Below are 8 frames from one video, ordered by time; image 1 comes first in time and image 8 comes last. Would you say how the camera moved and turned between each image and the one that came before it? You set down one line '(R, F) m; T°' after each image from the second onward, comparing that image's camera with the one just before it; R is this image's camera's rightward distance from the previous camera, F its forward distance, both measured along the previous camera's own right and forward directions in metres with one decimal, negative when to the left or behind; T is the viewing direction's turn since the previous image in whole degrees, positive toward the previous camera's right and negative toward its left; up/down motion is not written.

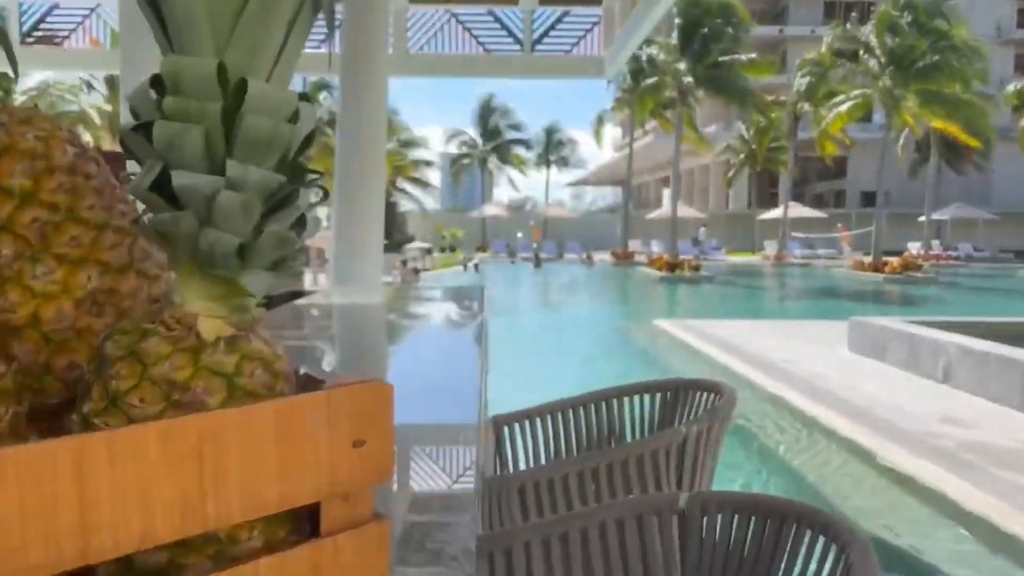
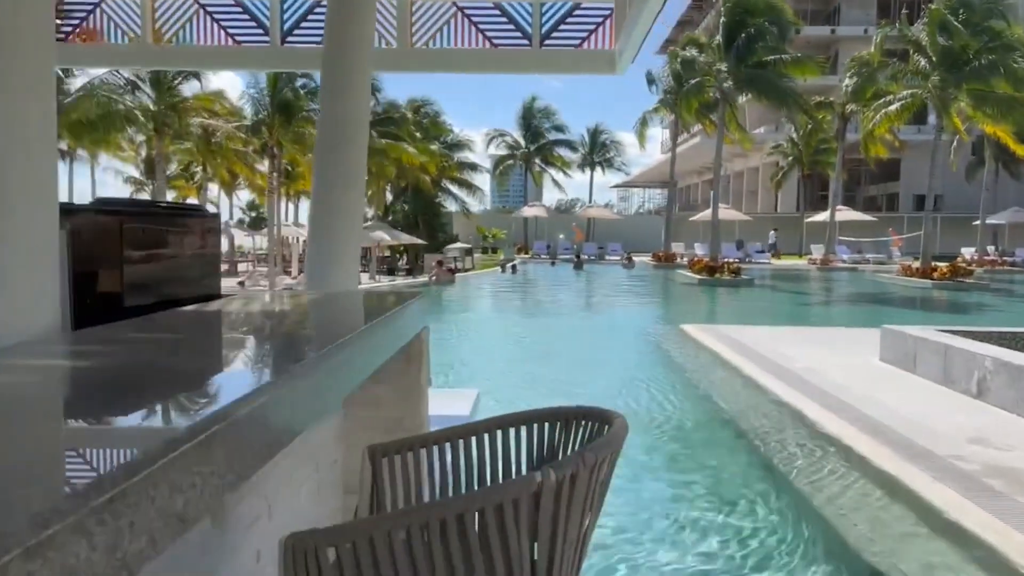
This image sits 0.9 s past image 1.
(+0.4, +0.3) m; -3°
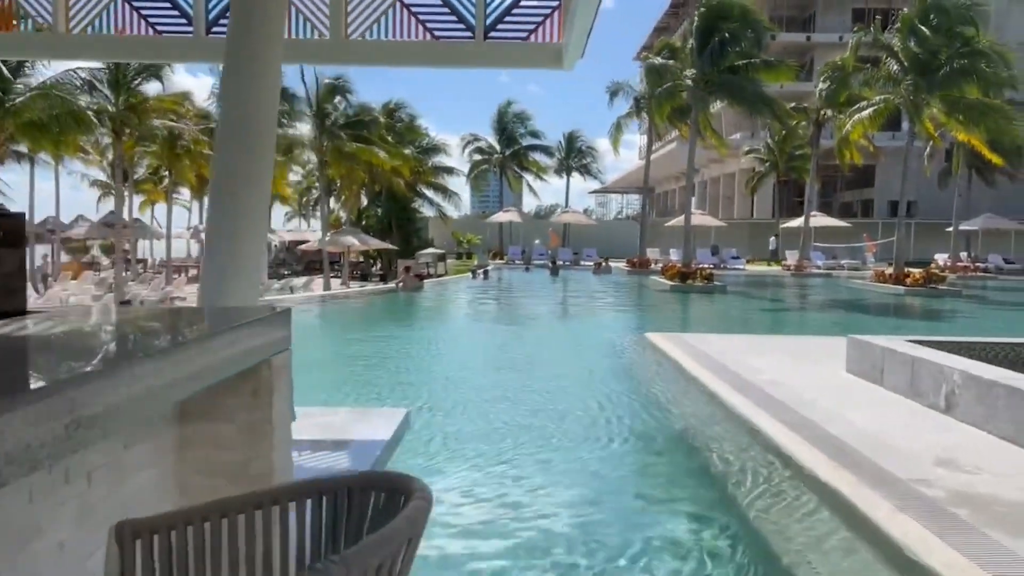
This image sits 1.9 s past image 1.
(+0.3, +0.5) m; +1°
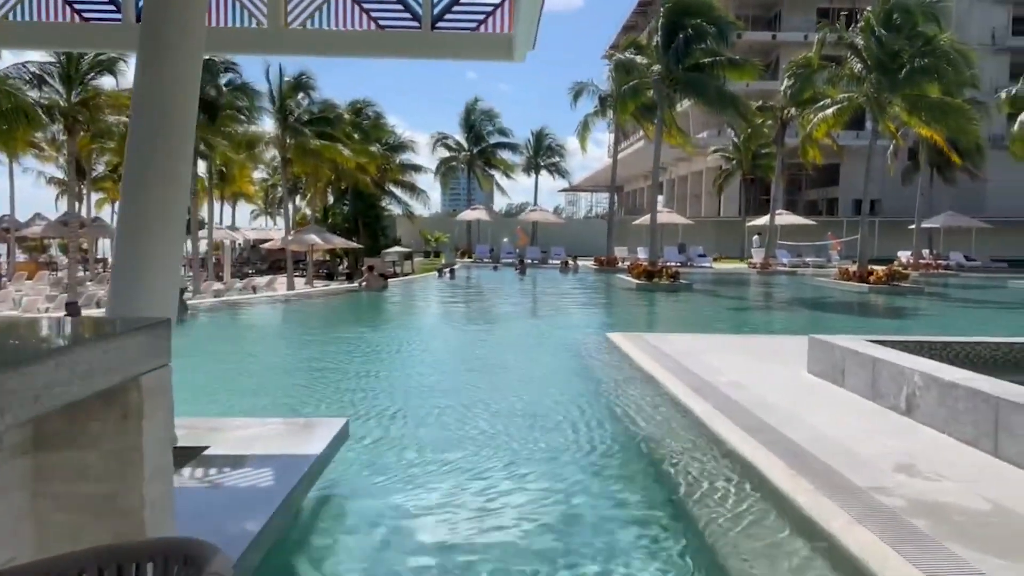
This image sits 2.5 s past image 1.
(+0.2, +0.3) m; +2°
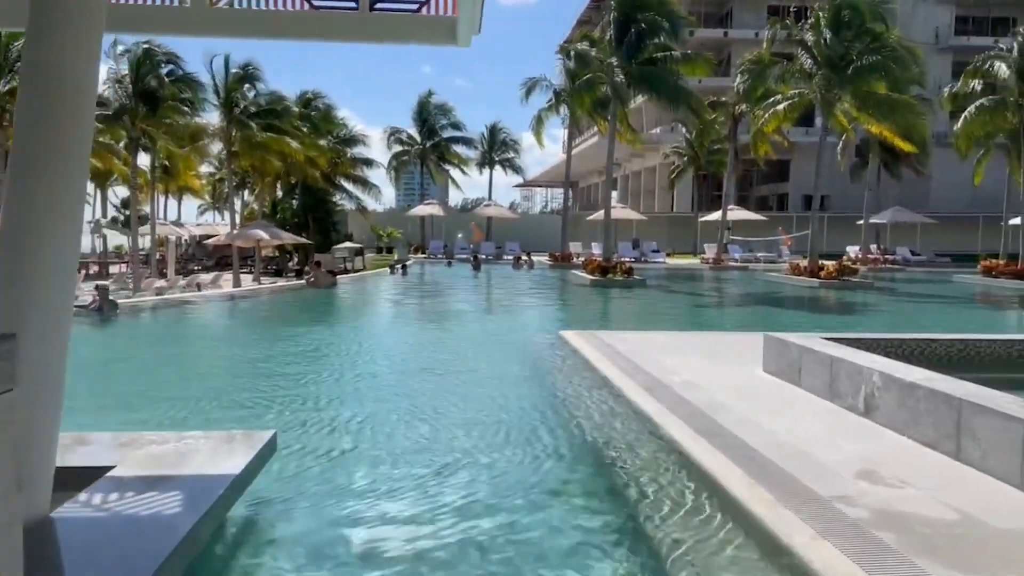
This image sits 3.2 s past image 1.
(+0.1, +0.4) m; +3°
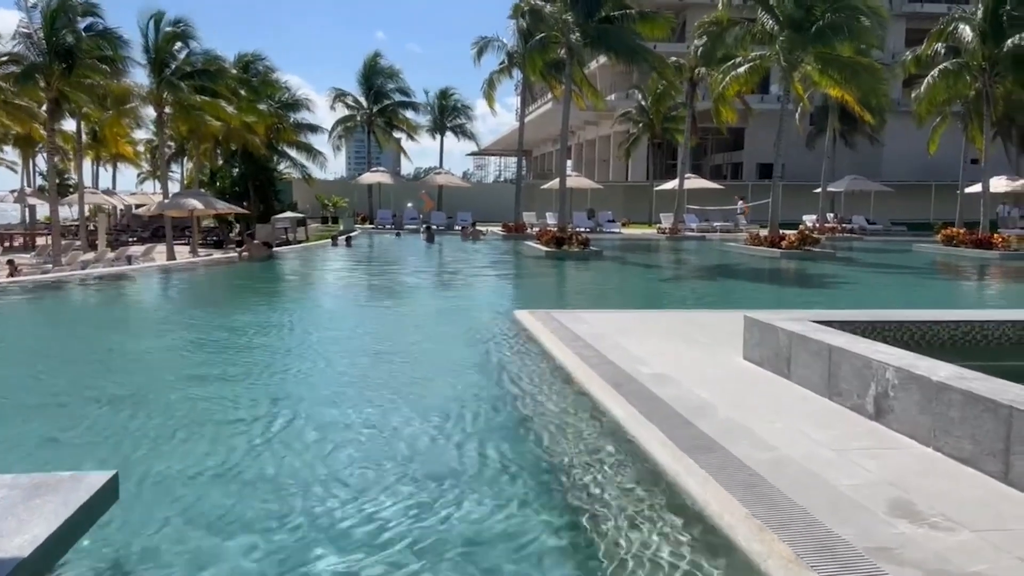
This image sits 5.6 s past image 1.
(+0.1, +1.3) m; +3°
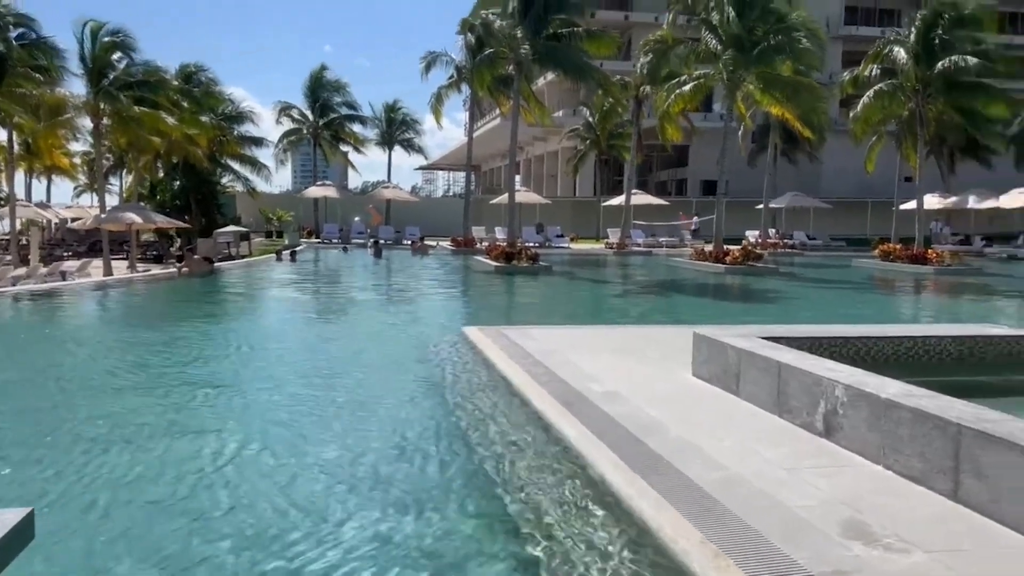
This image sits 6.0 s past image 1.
(0.0, +0.1) m; +4°
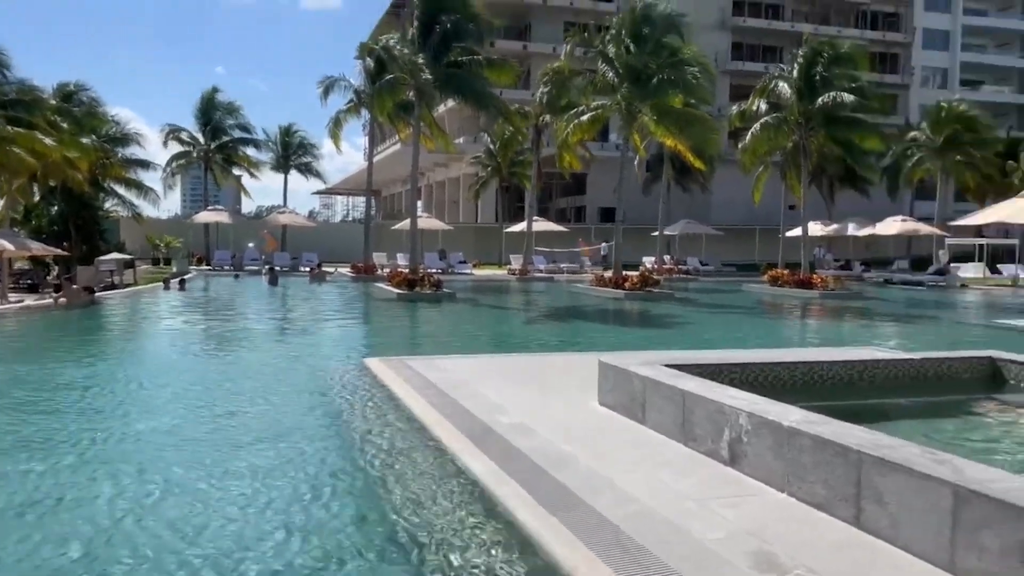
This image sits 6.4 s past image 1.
(0.0, +0.1) m; +7°
